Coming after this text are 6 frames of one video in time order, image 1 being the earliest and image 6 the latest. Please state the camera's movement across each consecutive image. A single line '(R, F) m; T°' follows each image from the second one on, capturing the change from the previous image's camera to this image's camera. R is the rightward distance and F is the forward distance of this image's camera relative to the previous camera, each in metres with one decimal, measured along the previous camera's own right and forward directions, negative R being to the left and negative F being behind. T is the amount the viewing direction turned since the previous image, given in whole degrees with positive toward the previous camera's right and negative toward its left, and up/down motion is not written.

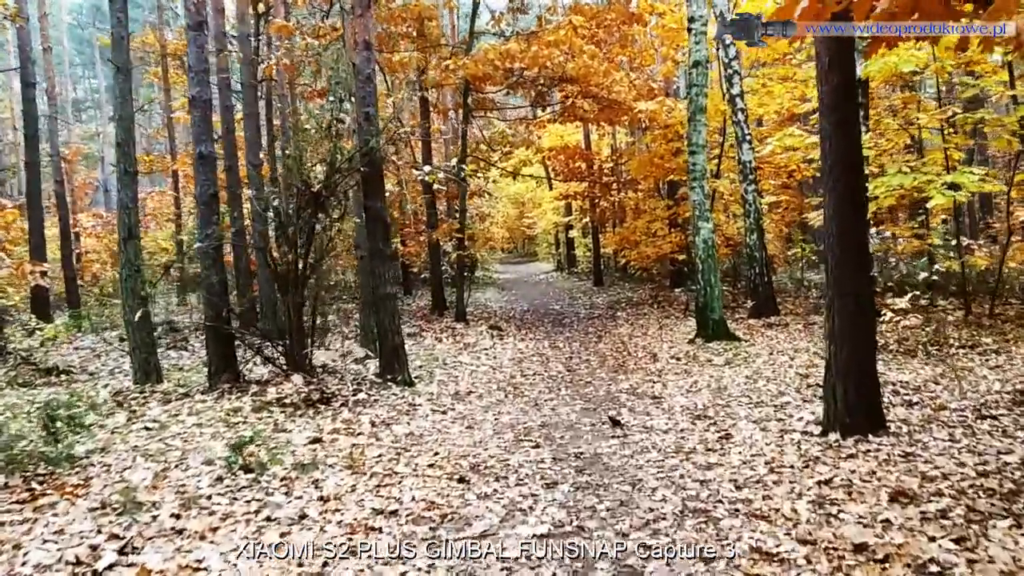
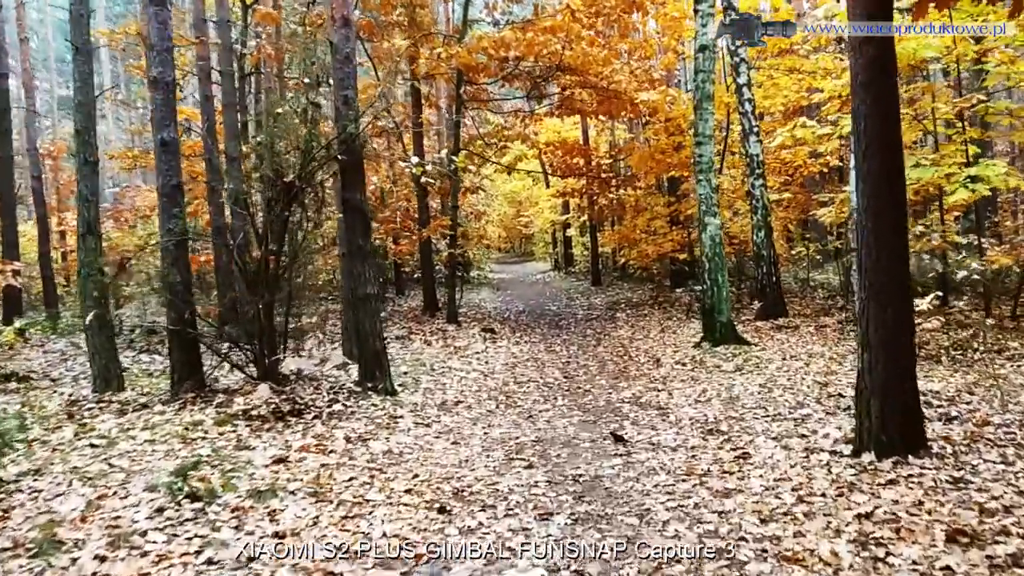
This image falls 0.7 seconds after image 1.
(+0.1, +0.8) m; 0°
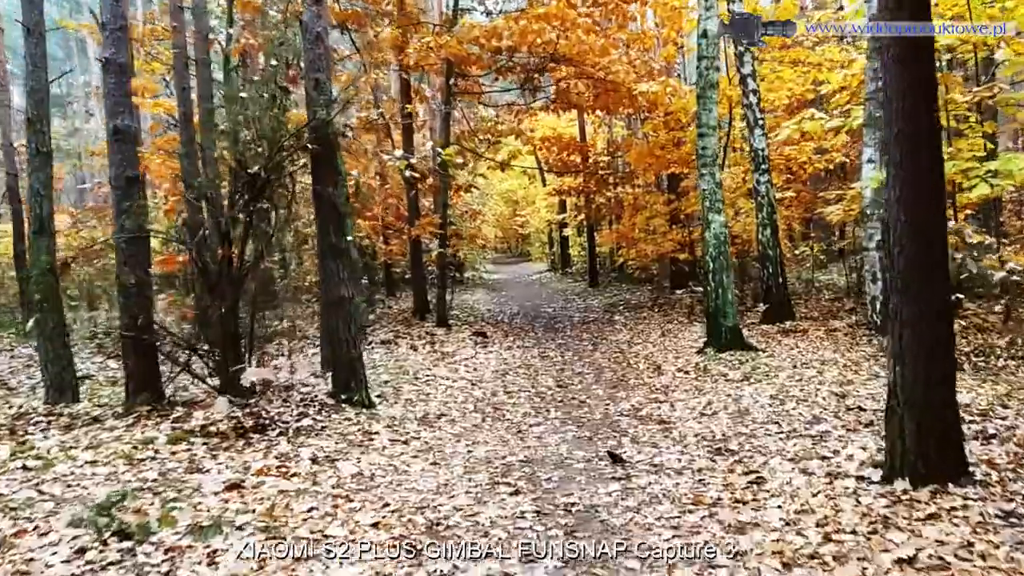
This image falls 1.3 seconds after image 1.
(+0.1, +0.7) m; 0°
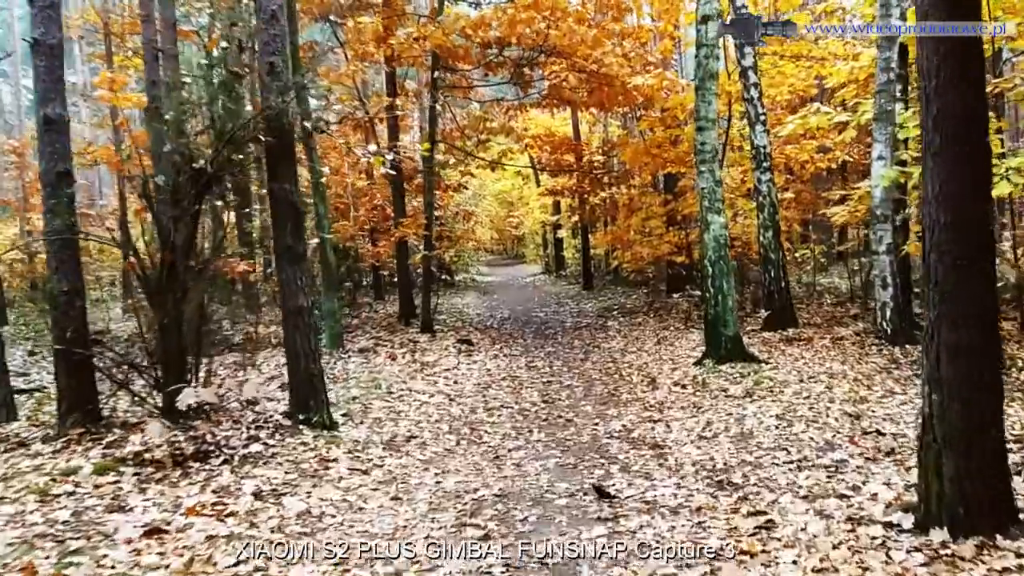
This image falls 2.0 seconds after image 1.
(+0.2, +0.8) m; 0°
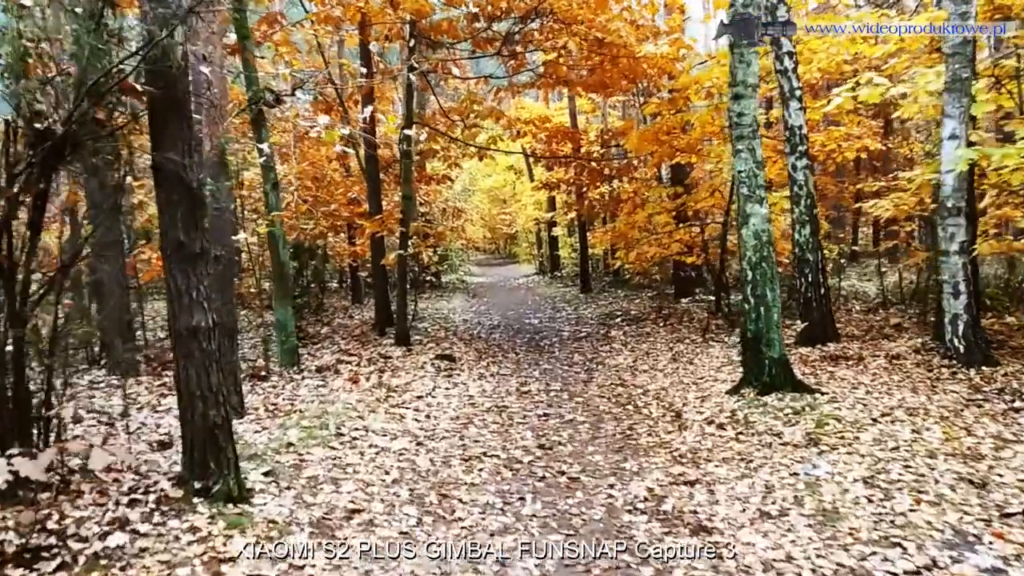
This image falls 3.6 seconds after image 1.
(+0.1, +1.9) m; +1°
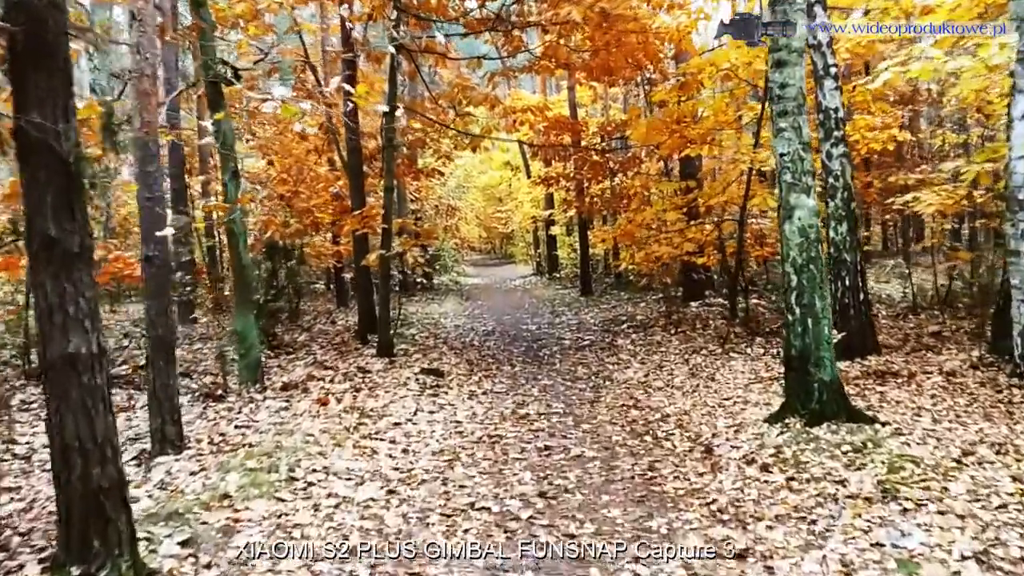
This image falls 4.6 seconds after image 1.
(0.0, +1.3) m; 0°
